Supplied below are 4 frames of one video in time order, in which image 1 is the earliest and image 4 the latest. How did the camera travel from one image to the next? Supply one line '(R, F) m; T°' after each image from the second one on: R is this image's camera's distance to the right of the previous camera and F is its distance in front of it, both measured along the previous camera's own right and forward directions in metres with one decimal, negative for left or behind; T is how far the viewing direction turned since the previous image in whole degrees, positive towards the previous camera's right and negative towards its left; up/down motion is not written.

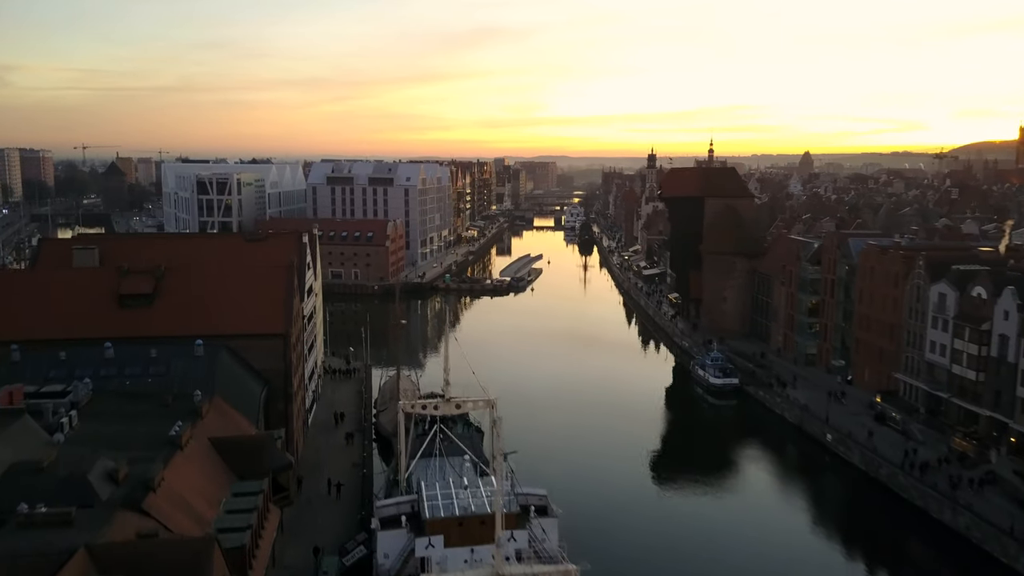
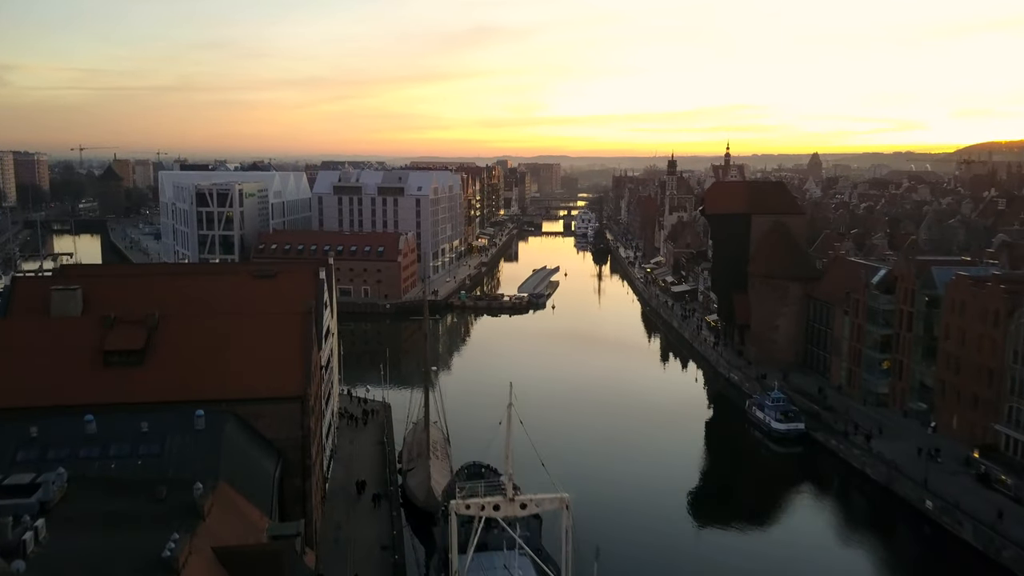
(-1.2, +3.0) m; 0°
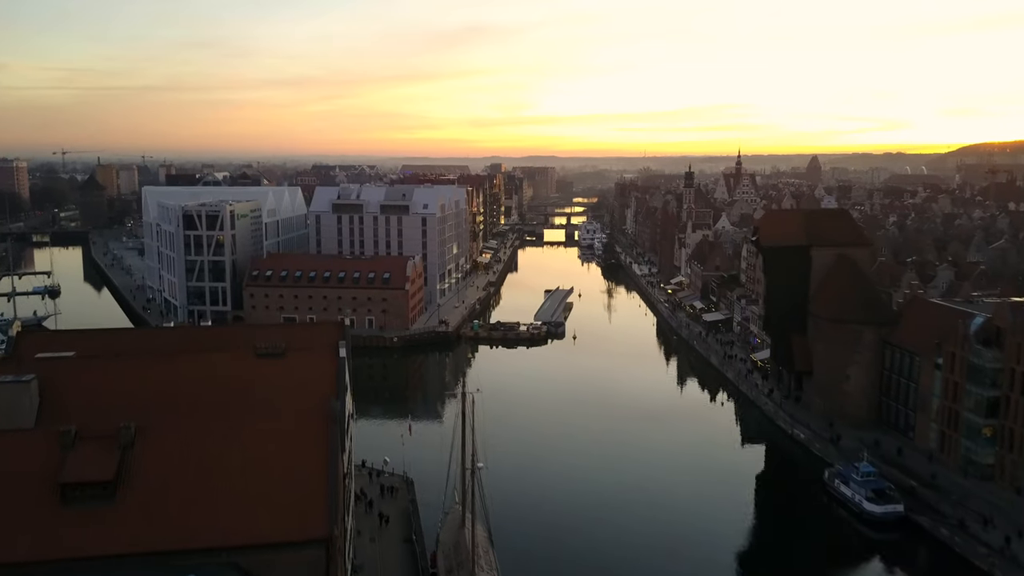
(-1.5, +3.7) m; +1°
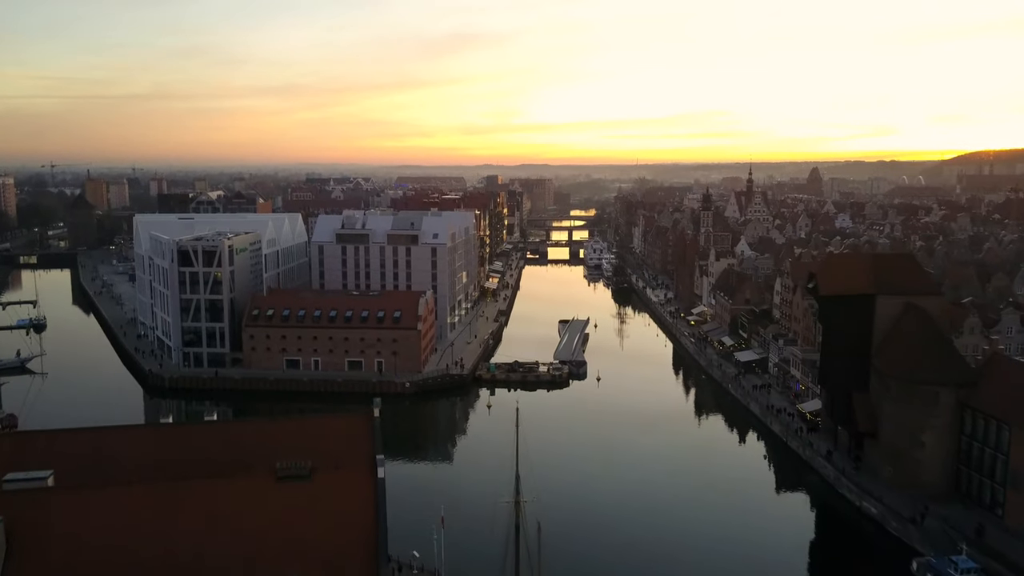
(-1.3, +2.7) m; +1°
